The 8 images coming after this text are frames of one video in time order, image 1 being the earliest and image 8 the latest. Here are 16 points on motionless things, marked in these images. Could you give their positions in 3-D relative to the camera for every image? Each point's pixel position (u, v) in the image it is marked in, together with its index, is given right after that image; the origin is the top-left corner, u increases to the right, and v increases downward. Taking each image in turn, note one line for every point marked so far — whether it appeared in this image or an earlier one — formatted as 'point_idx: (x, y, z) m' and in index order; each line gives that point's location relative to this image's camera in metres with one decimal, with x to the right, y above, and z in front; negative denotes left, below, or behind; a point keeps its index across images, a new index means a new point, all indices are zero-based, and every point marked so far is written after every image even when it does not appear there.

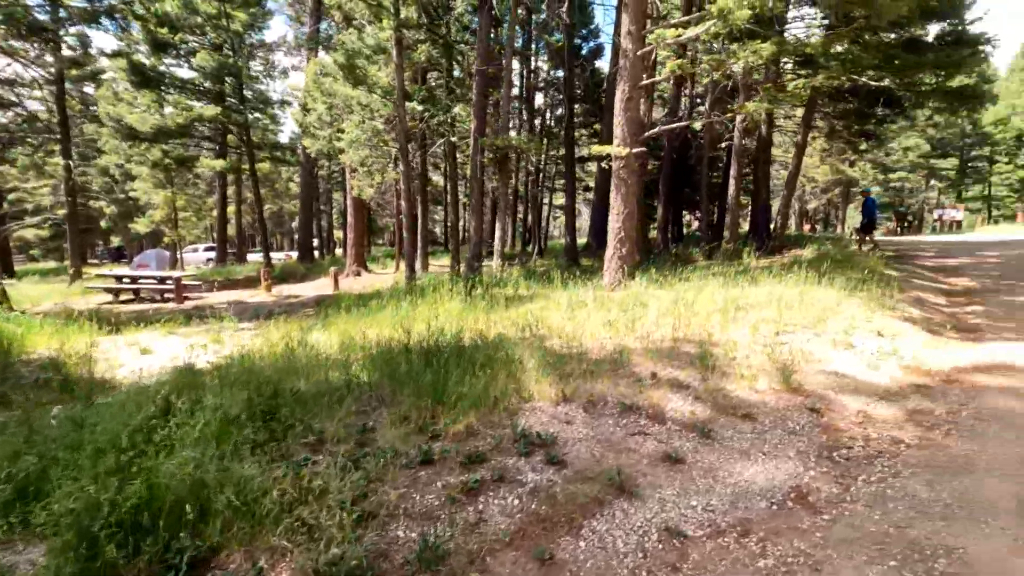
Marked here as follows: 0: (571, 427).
0: (+0.4, -1.0, +3.8) m
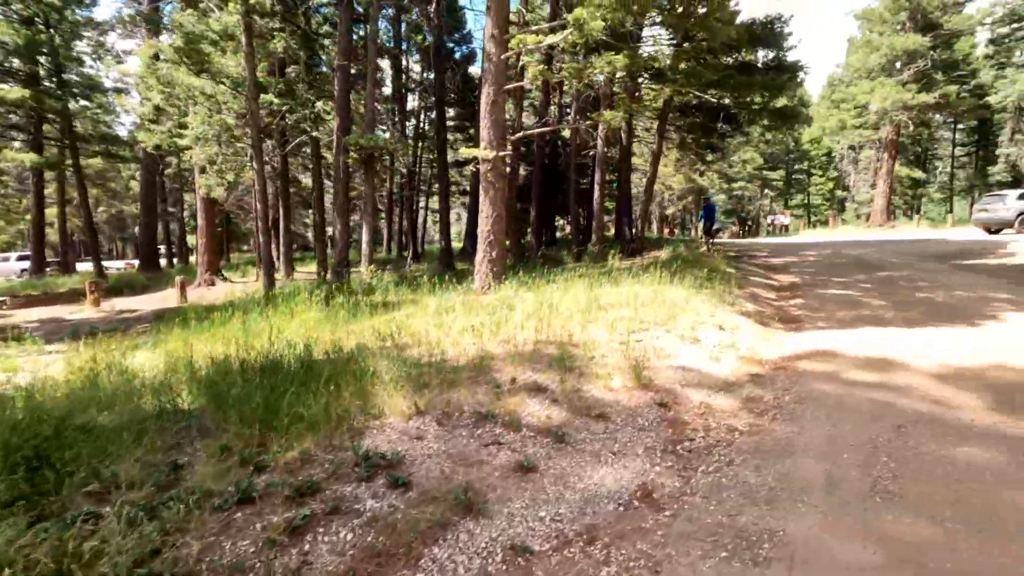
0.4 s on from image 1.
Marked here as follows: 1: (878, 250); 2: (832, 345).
0: (-0.6, -1.0, +3.5) m
1: (+10.9, +1.1, +16.0) m
2: (+3.8, -0.7, +6.4) m
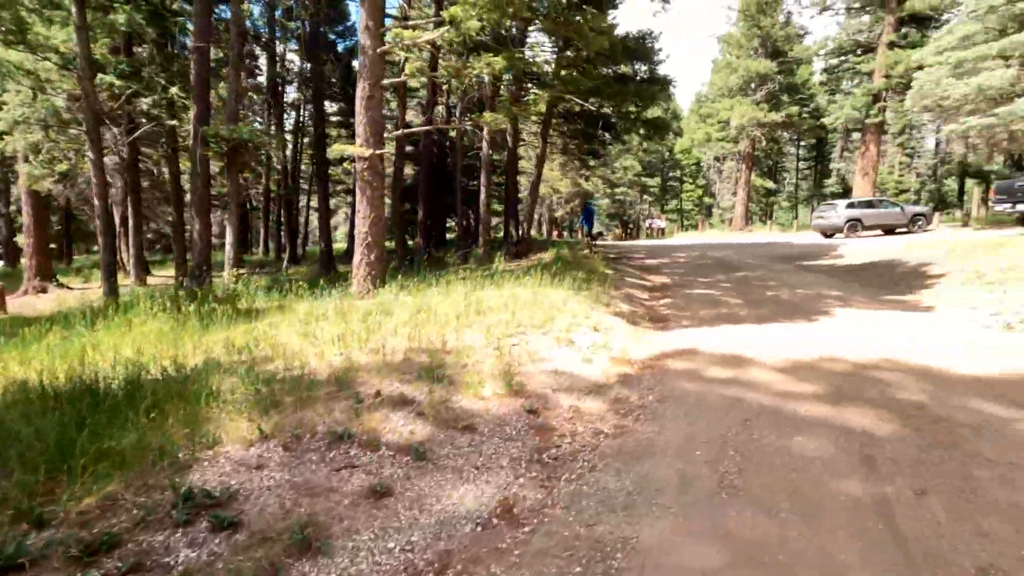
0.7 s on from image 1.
0: (-1.5, -1.1, +3.1) m
1: (+7.4, +1.2, +17.6) m
2: (+2.3, -0.7, +6.7) m
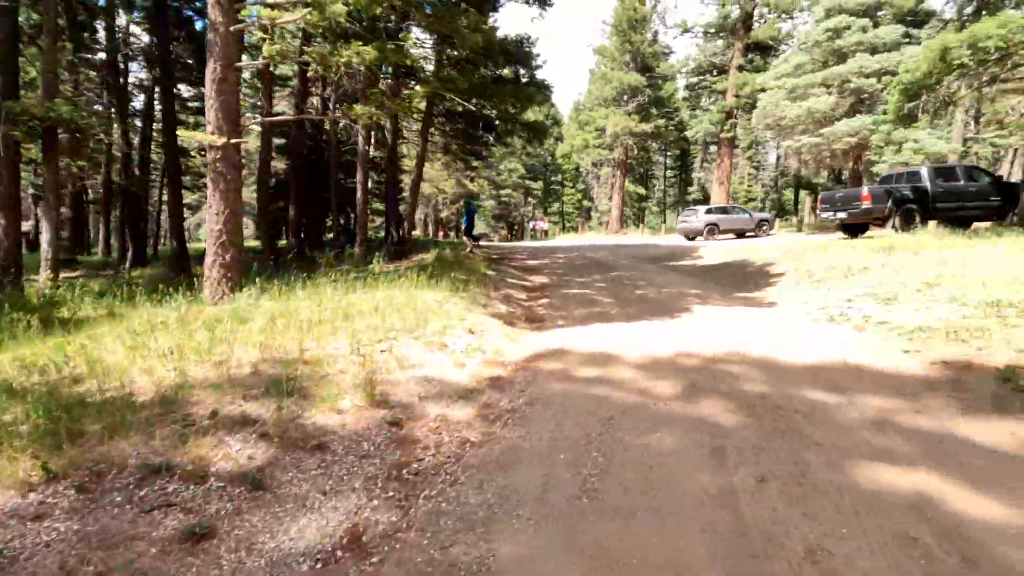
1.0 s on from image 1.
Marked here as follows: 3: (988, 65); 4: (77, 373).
0: (-2.2, -1.1, +2.5) m
1: (+3.4, +1.2, +18.5) m
2: (+0.7, -0.7, +6.8) m
3: (+11.7, +5.5, +13.2) m
4: (-3.7, -0.7, +4.6) m
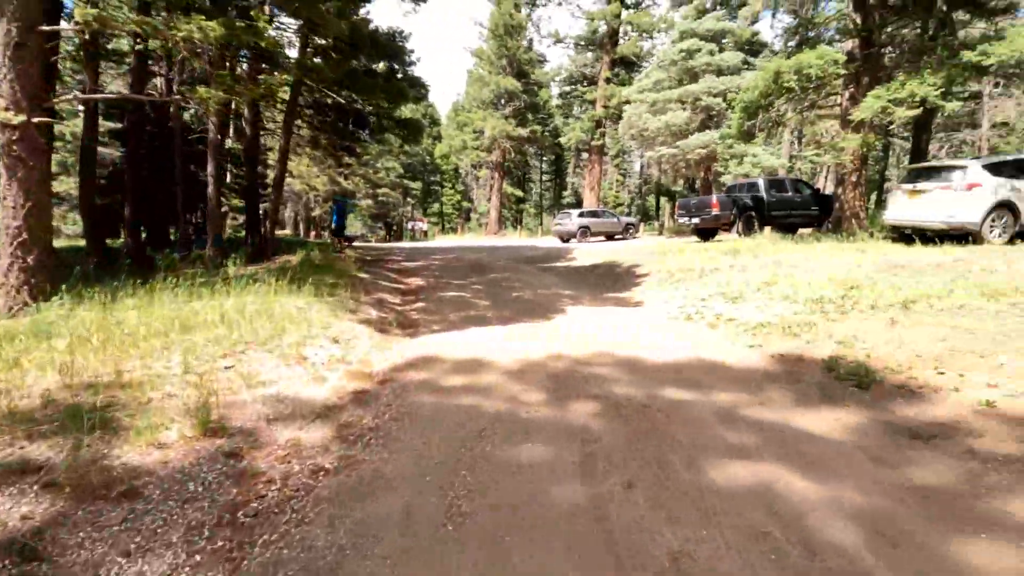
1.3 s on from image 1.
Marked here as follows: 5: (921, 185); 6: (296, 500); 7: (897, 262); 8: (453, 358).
0: (-2.8, -1.2, +1.7) m
1: (-0.8, +1.1, +18.5) m
2: (-0.9, -0.8, +6.6) m
3: (+8.4, +5.6, +15.1) m
4: (-4.7, -0.8, +3.4) m
5: (+9.5, +2.4, +12.4) m
6: (-1.2, -1.2, +3.1) m
7: (+7.6, +0.5, +10.6) m
8: (-0.7, -0.8, +6.0) m
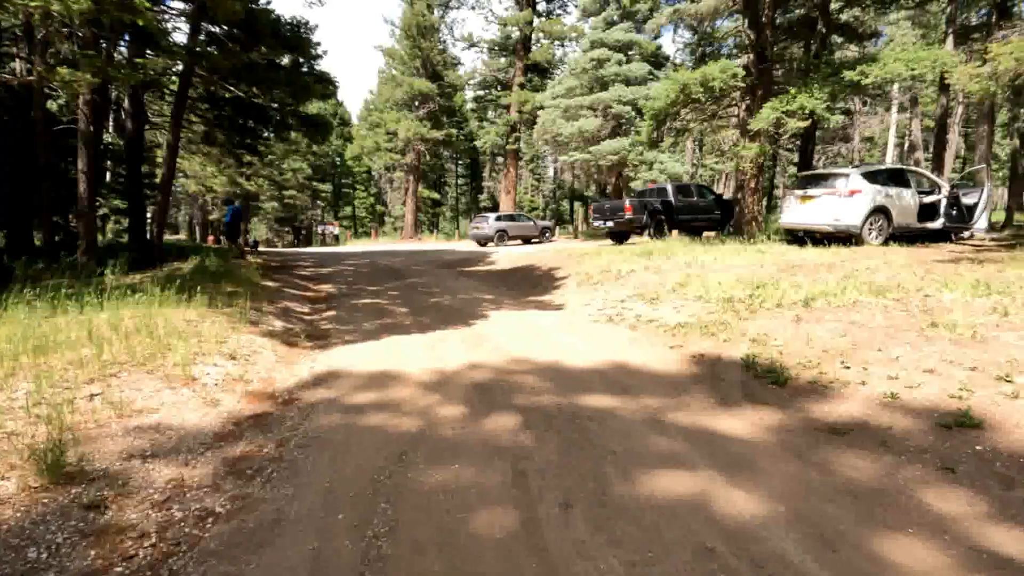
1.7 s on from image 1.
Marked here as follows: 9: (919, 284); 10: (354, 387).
0: (-2.9, -1.3, +0.9) m
1: (-3.6, +0.9, +17.9) m
2: (-1.8, -0.8, +6.0) m
3: (+5.9, +5.6, +16.0) m
4: (-5.1, -0.9, +2.3) m
5: (+7.5, +2.4, +13.5) m
6: (-1.6, -1.3, +2.5) m
7: (+5.9, +0.5, +11.3) m
8: (-1.5, -0.9, +5.5) m
9: (+6.4, +0.1, +8.4) m
10: (-1.5, -0.9, +5.0) m
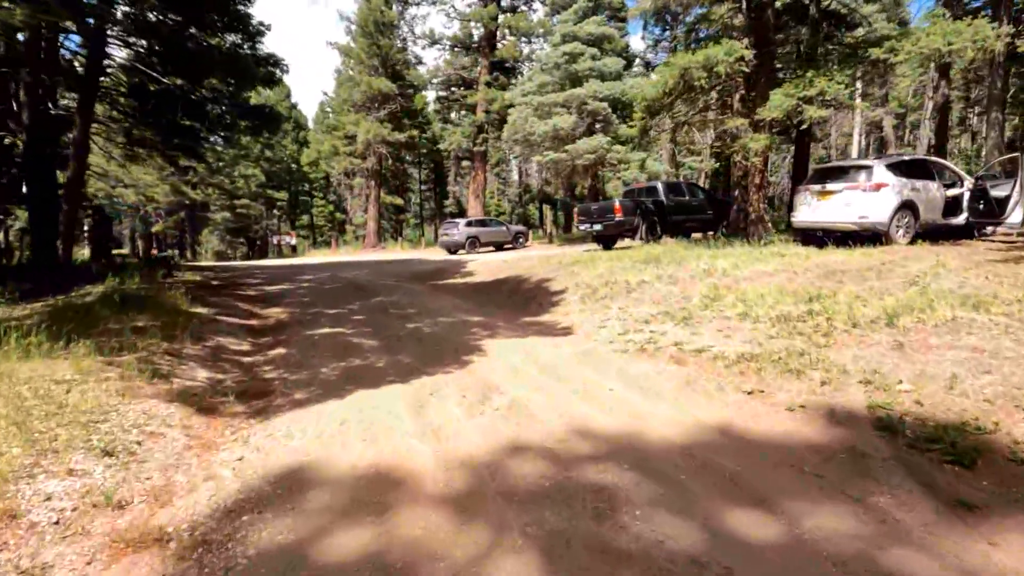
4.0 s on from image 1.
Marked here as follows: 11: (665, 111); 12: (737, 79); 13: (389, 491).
0: (-2.3, -1.6, -1.2) m
1: (-4.2, +0.4, +15.7) m
2: (-1.6, -1.2, +4.0) m
3: (+5.3, +5.3, +14.5) m
4: (-4.5, -1.3, 0.0) m
5: (+7.2, +2.3, +12.0) m
6: (-1.1, -1.6, +0.5) m
7: (+5.8, +0.4, +9.8) m
8: (-1.2, -1.2, +3.4) m
9: (+6.5, -0.1, +6.9) m
10: (-1.1, -1.2, +3.0) m
11: (+4.2, +4.9, +14.8) m
12: (+6.0, +5.5, +14.2) m
13: (-0.9, -1.2, +3.2) m
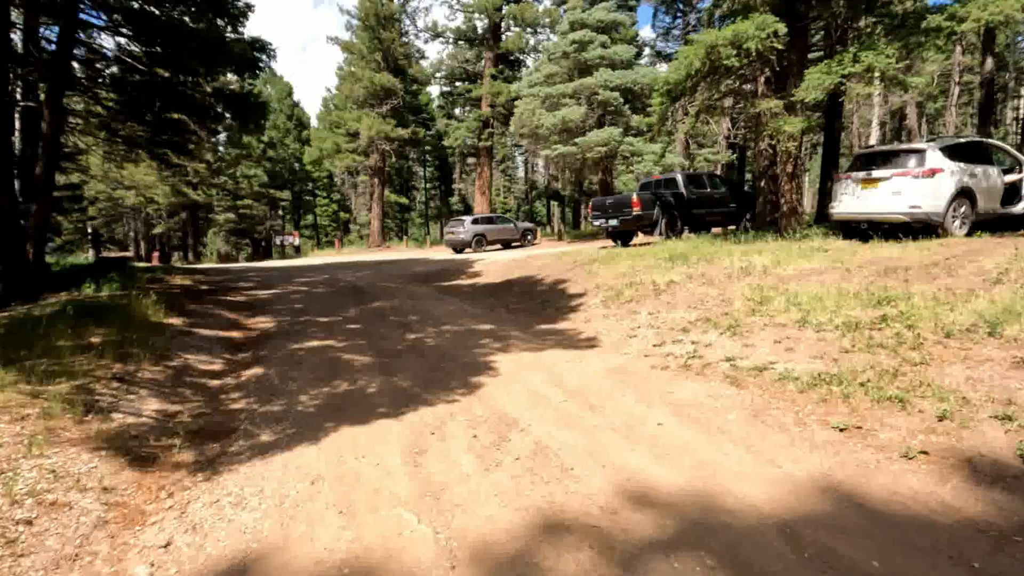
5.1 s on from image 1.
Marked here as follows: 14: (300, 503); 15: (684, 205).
0: (-2.2, -1.7, -2.3) m
1: (-3.9, +0.4, +14.7) m
2: (-1.4, -1.3, +2.9) m
3: (+5.6, +5.4, +13.3) m
4: (-4.4, -1.5, -1.0) m
5: (+7.4, +2.4, +10.8) m
6: (-1.0, -1.7, -0.6) m
7: (+6.0, +0.4, +8.6) m
8: (-1.0, -1.3, +2.4) m
9: (+6.7, 0.0, +5.7) m
10: (-1.0, -1.3, +1.9) m
11: (+4.5, +4.9, +13.6) m
12: (+6.2, +5.6, +12.9) m
13: (-0.7, -1.3, +2.1) m
14: (-1.3, -1.2, +3.0) m
15: (+5.2, +2.5, +16.1) m
